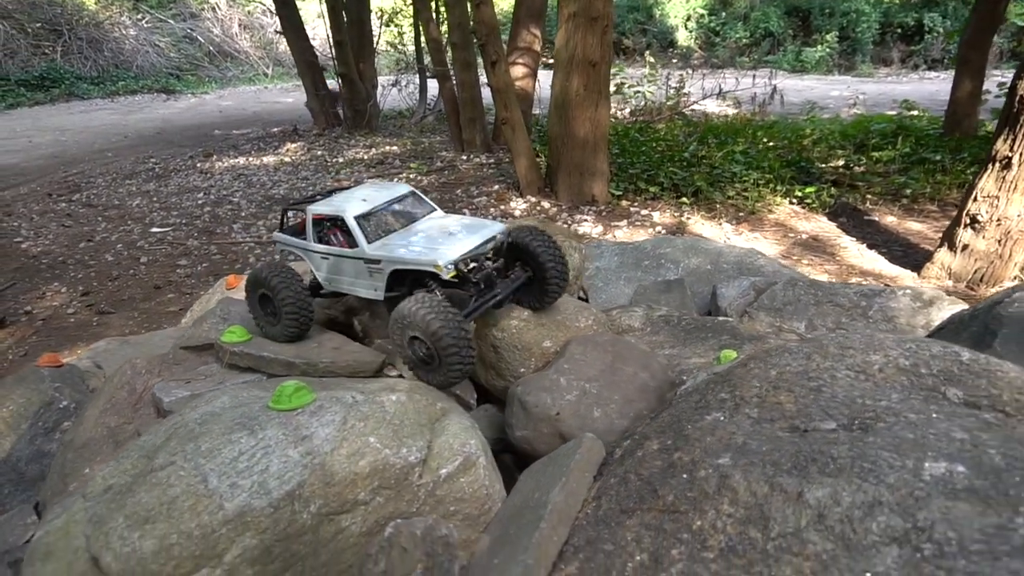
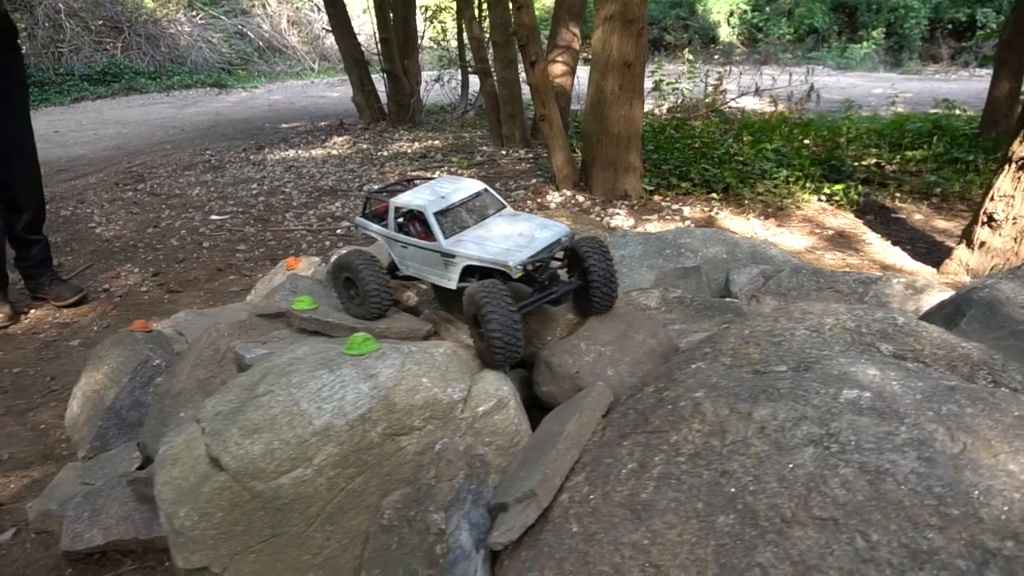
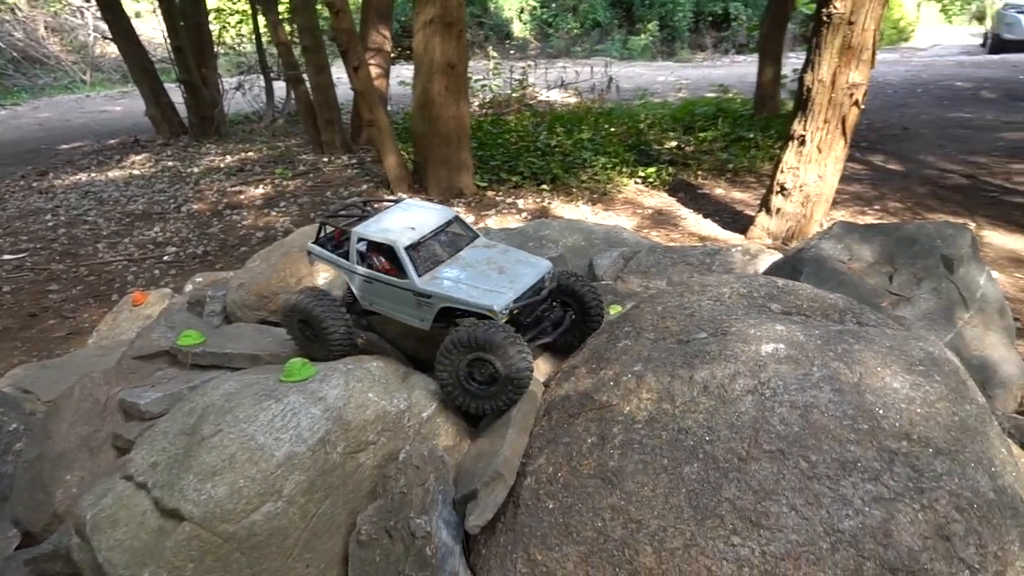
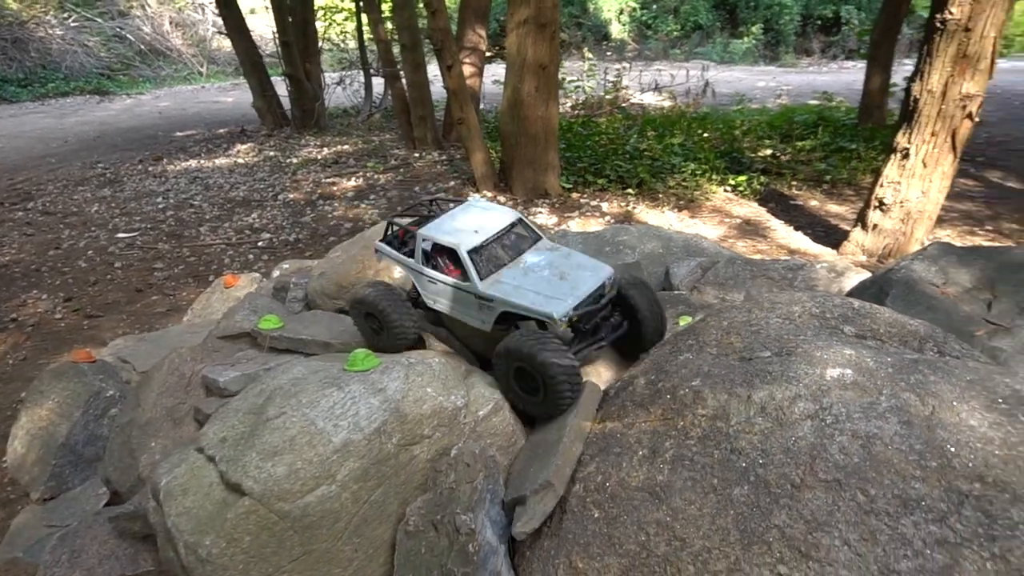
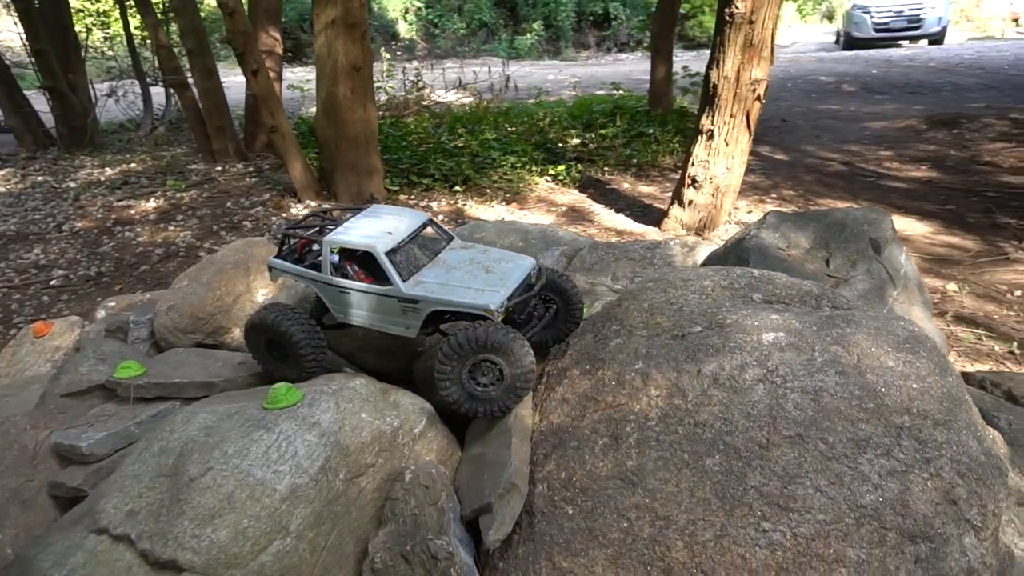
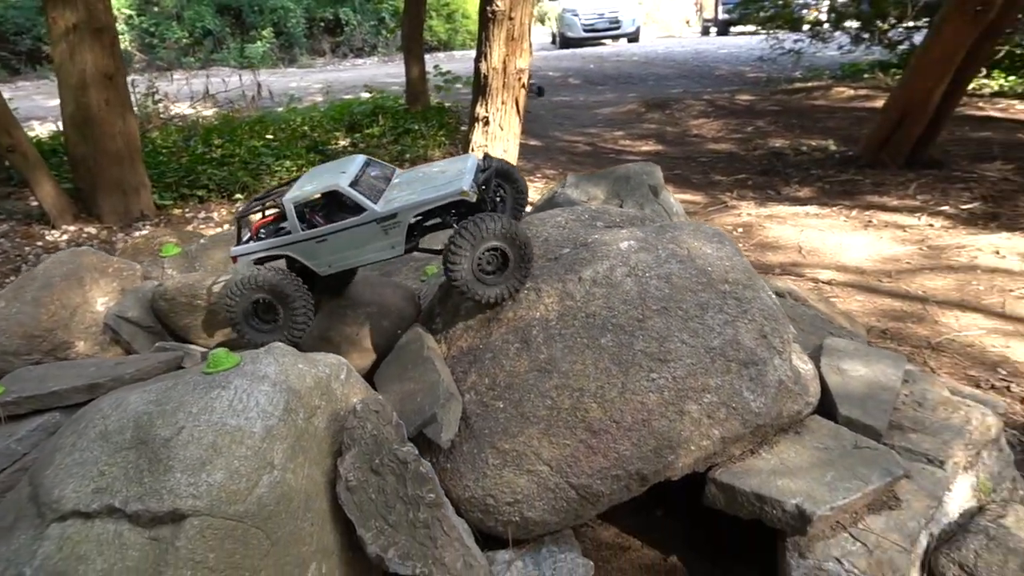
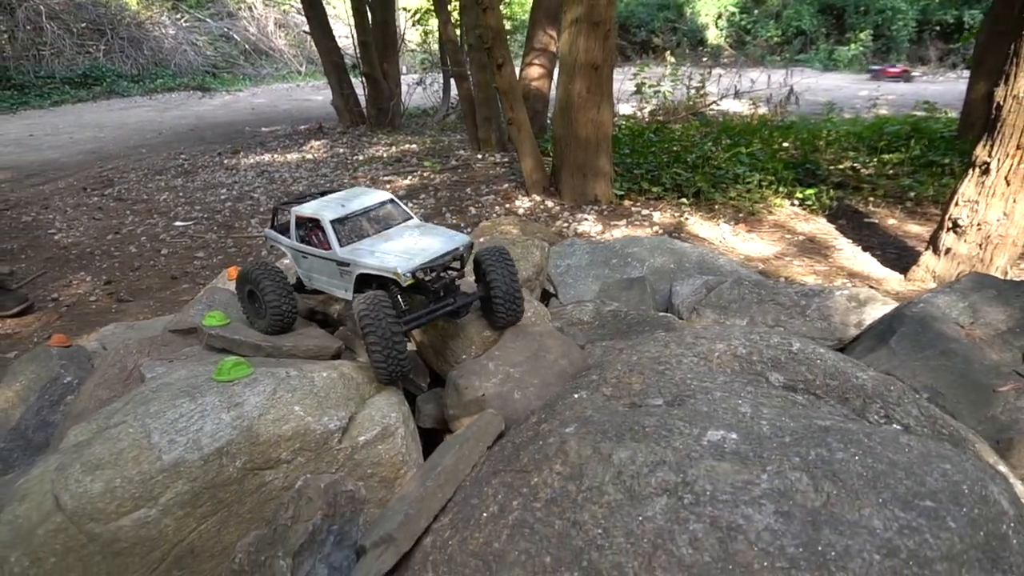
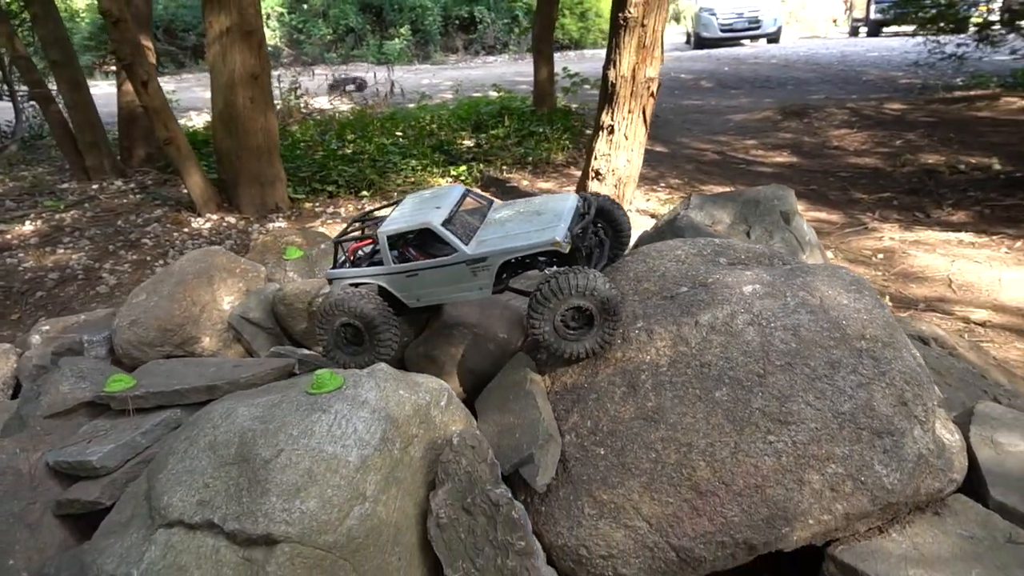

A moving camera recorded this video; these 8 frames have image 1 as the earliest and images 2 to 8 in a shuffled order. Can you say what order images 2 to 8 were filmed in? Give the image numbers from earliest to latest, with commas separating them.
7, 2, 4, 3, 5, 8, 6
